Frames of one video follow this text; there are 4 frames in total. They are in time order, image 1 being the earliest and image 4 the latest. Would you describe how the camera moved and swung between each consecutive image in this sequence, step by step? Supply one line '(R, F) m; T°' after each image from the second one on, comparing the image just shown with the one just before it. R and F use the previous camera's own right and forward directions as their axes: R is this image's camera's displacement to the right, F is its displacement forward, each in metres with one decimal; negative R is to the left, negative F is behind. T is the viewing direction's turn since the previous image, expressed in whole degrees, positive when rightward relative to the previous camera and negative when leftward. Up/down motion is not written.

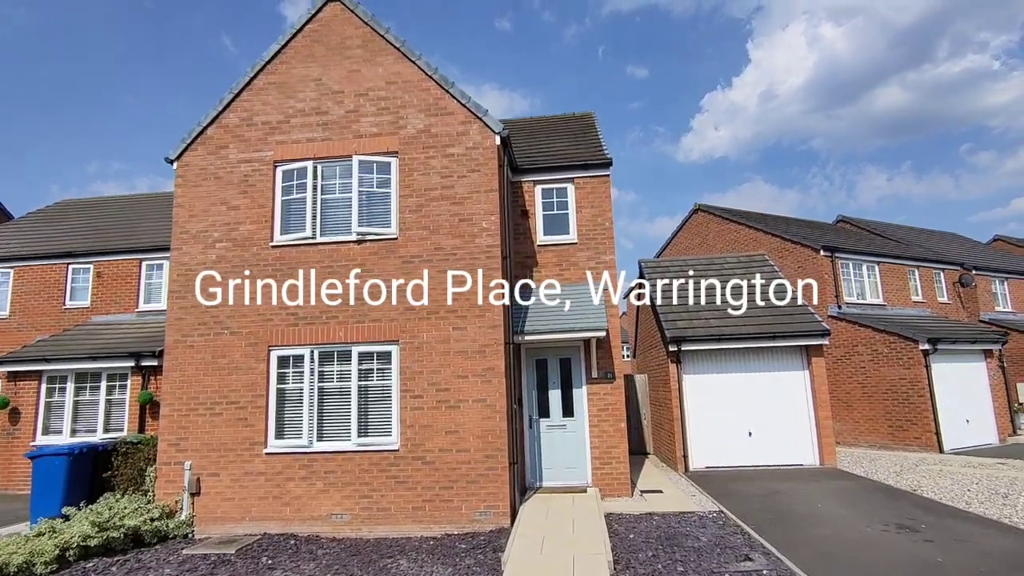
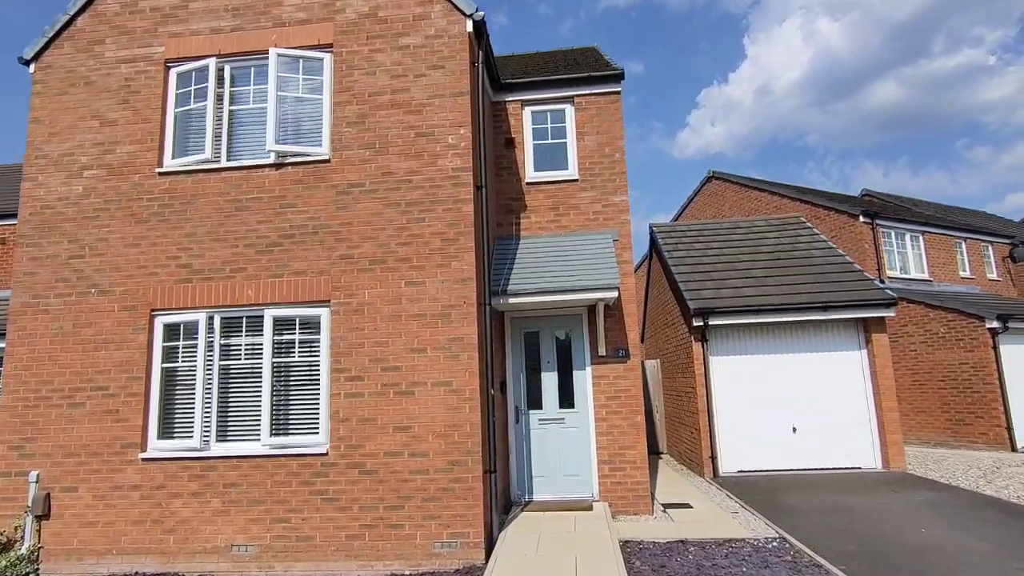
(+0.2, +2.5) m; 0°
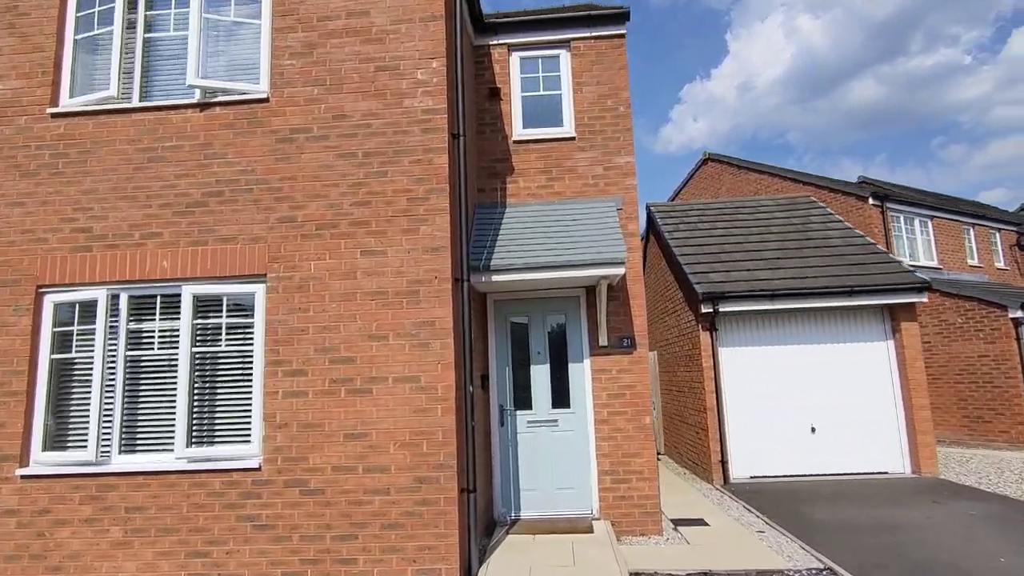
(0.0, +1.2) m; +2°
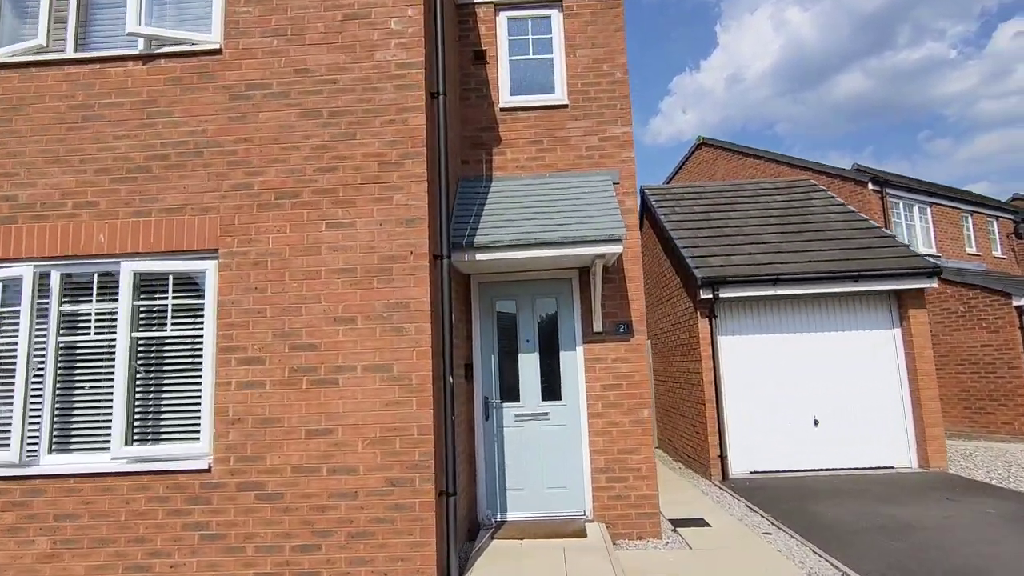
(0.0, +0.6) m; +1°
